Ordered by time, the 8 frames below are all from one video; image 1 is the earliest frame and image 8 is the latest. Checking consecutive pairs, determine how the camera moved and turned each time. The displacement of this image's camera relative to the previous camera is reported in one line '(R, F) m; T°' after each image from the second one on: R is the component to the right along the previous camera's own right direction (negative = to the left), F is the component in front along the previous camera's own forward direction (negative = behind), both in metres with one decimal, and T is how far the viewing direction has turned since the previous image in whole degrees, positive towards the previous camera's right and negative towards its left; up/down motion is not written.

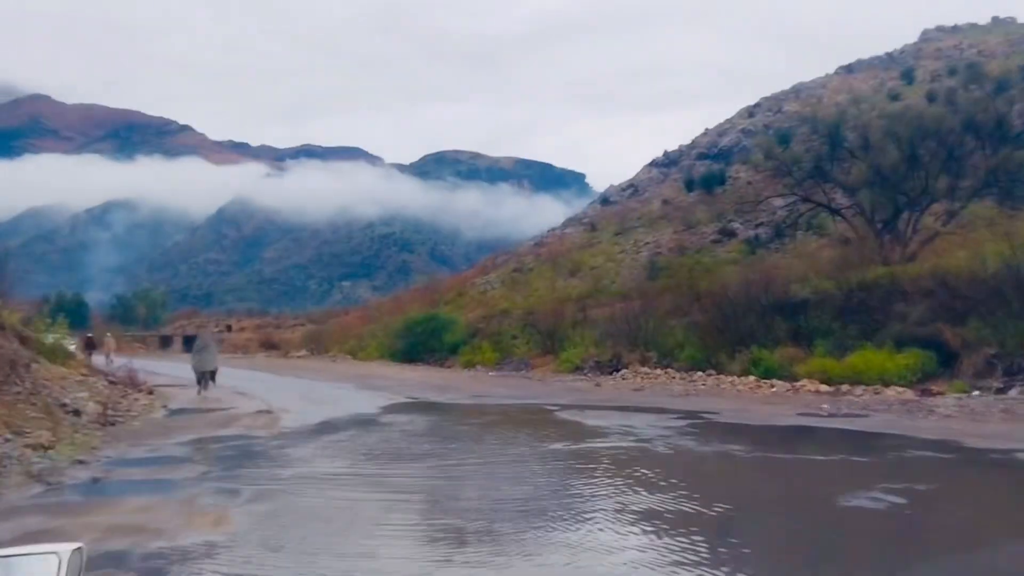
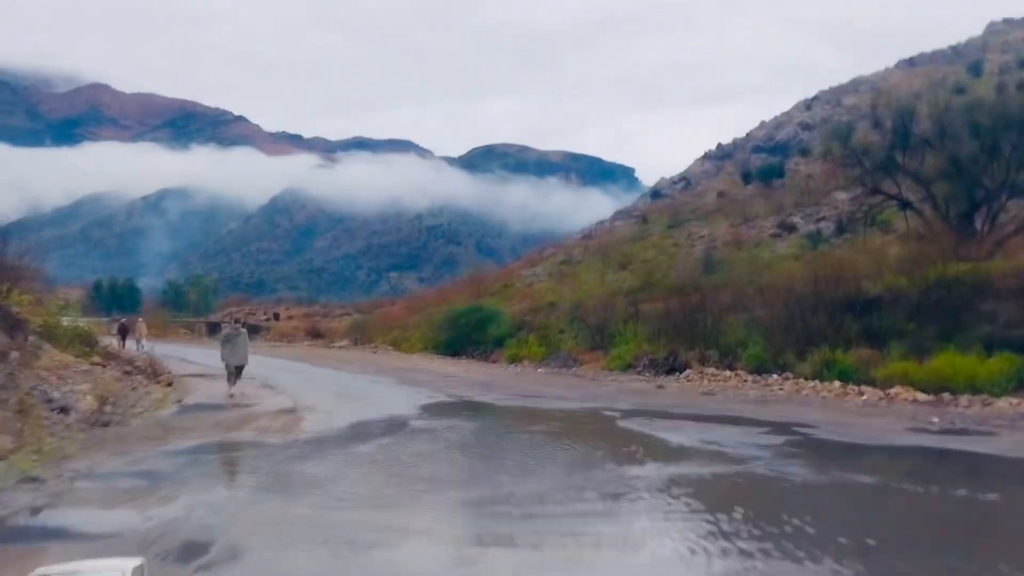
(-0.1, +1.6) m; -3°
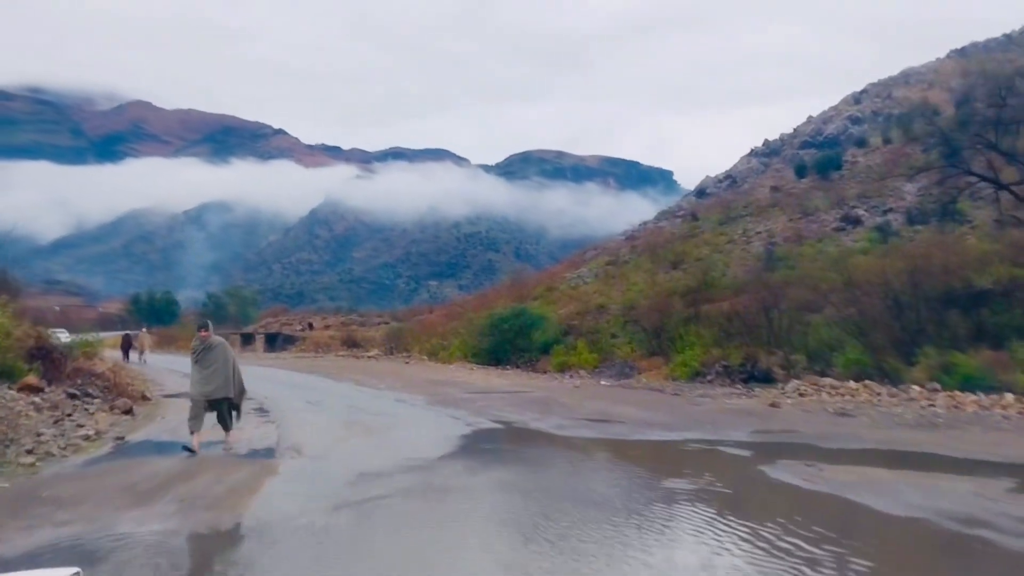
(-0.3, +3.5) m; -2°
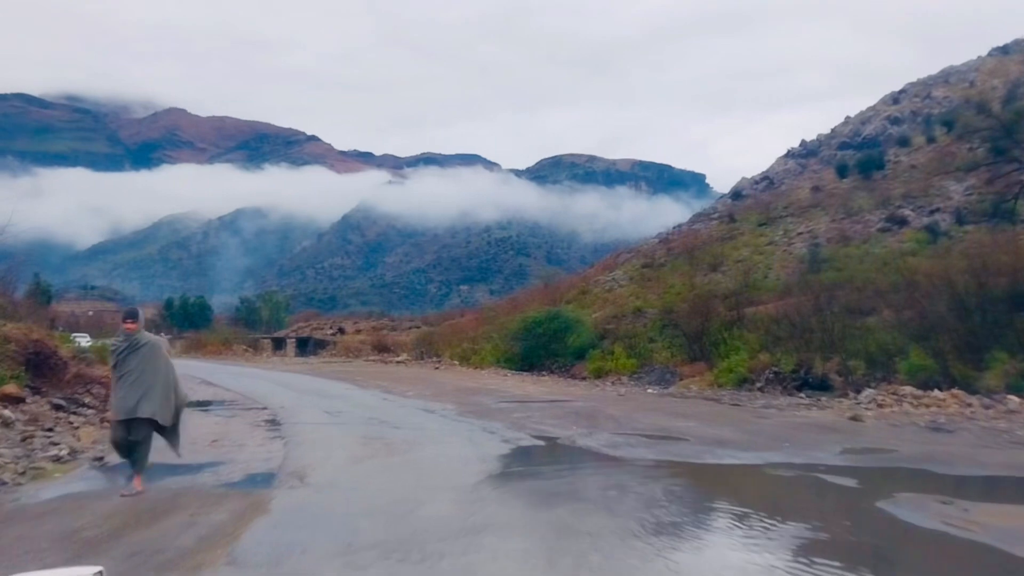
(-0.1, +1.3) m; -2°
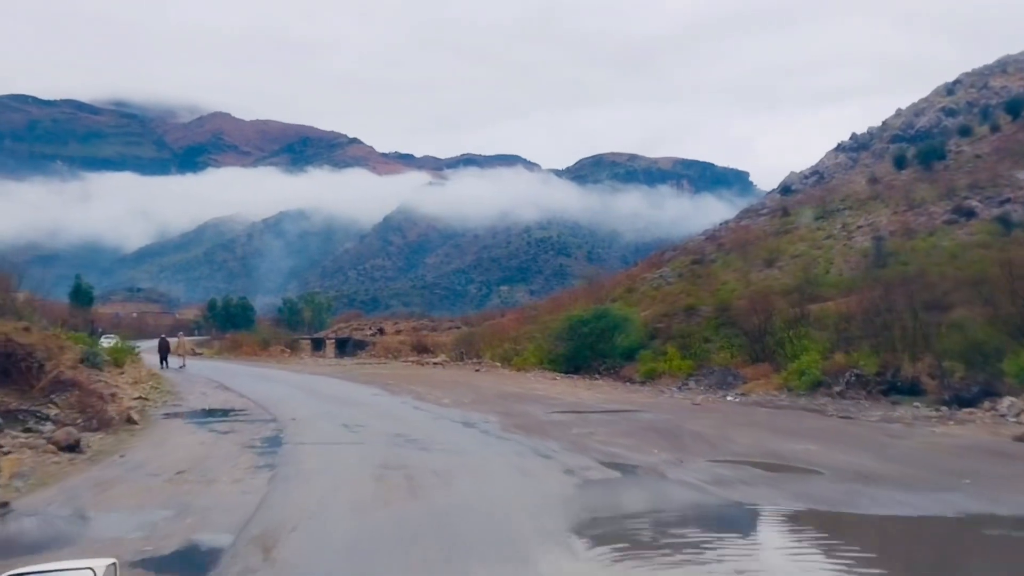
(-0.2, +2.2) m; -2°
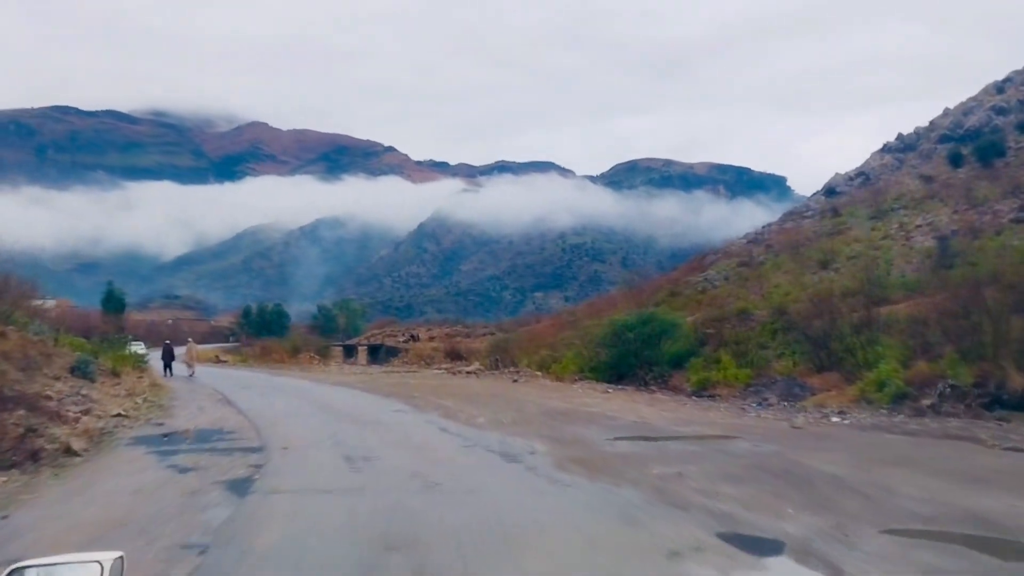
(-0.2, +2.4) m; -2°
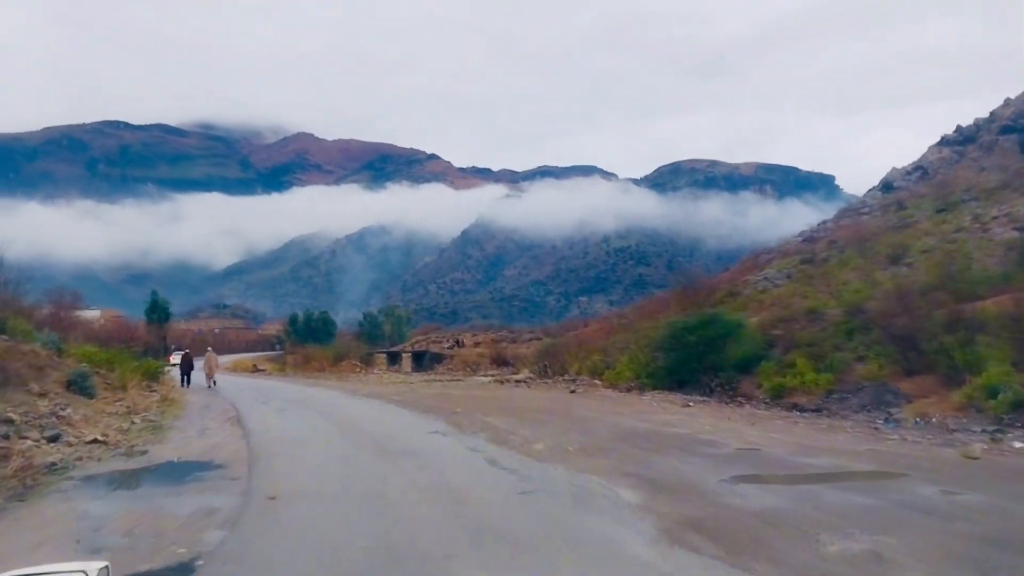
(-0.2, +2.4) m; -3°
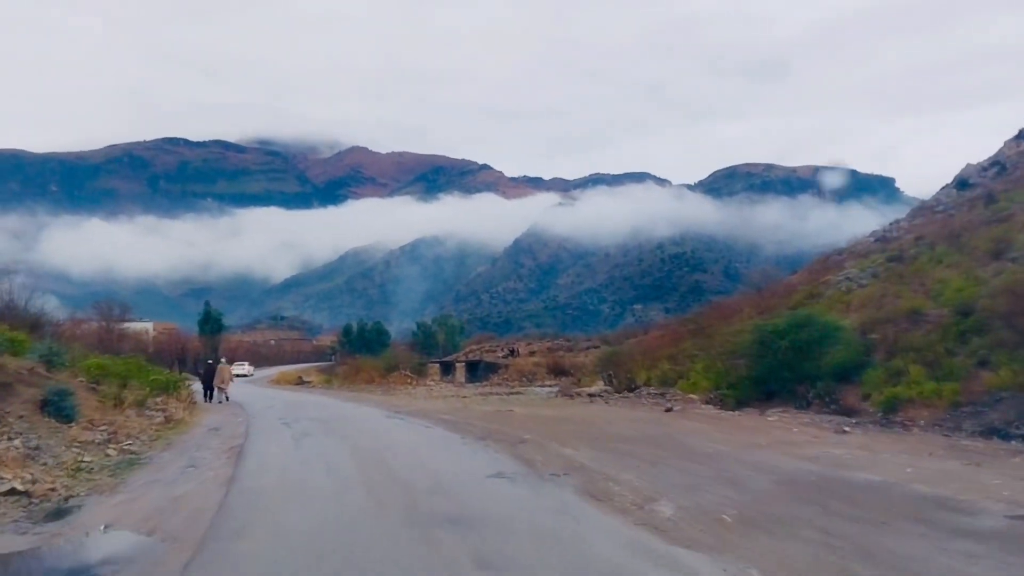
(-0.3, +3.1) m; -3°
